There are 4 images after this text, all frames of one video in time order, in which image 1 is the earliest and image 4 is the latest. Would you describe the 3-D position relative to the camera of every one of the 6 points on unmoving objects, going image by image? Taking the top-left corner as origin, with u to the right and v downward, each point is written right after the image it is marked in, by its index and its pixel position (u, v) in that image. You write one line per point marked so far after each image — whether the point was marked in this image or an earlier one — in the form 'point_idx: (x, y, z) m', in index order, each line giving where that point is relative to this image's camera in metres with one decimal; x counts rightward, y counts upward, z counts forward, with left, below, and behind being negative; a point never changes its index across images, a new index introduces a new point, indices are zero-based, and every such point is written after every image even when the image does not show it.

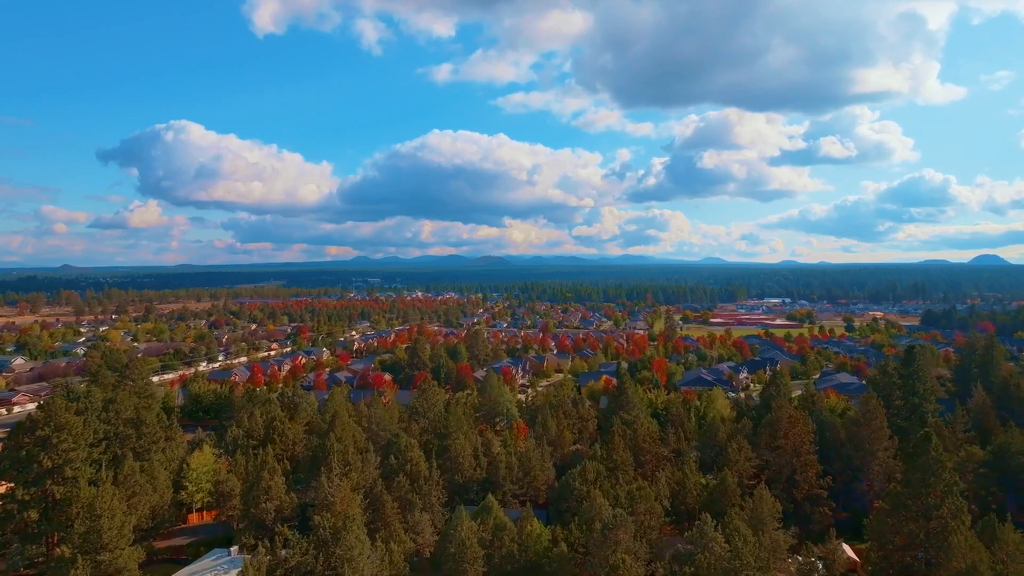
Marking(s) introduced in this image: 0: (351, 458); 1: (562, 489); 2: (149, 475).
0: (-3.2, -3.4, +16.1) m
1: (+1.0, -4.0, +15.9) m
2: (-7.0, -3.6, +15.5) m
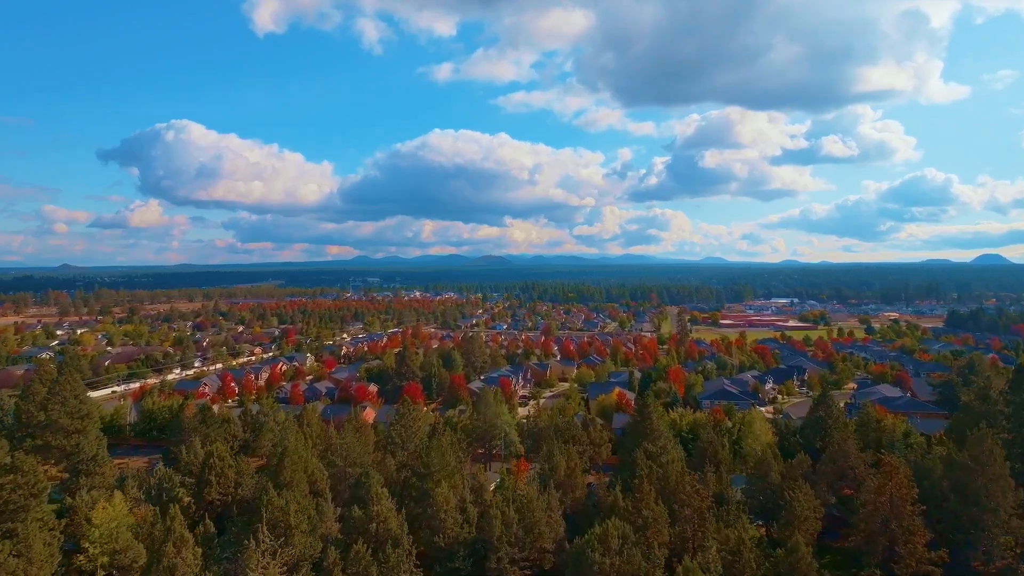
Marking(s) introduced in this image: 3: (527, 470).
0: (-3.3, -3.5, +12.1) m
1: (+1.0, -4.0, +11.9) m
2: (-7.0, -3.6, +11.5) m
3: (+0.3, -3.9, +17.5) m
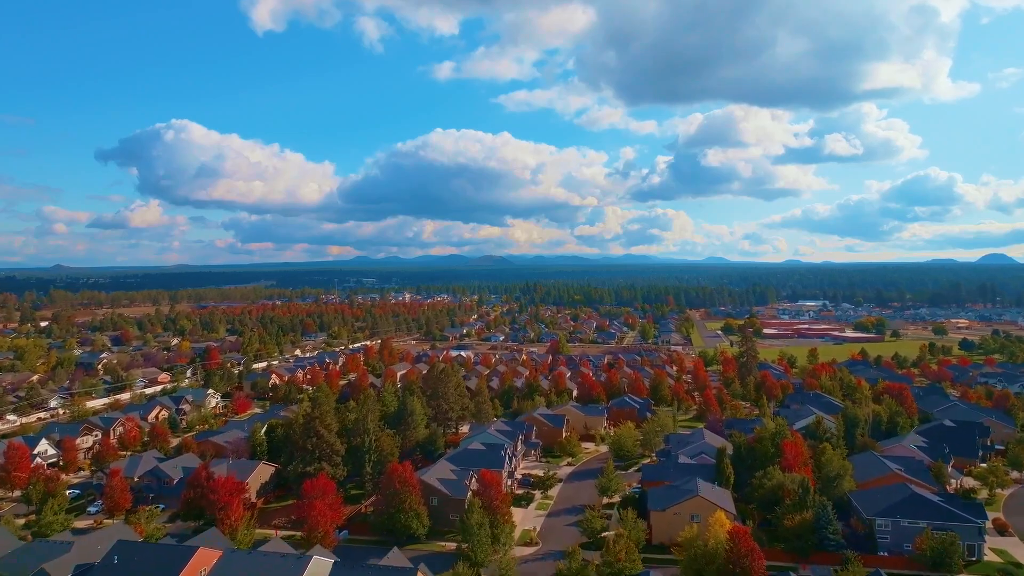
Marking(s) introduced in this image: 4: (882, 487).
0: (-3.5, -3.7, -2.7) m
1: (+0.7, -4.2, -2.9) m
2: (-7.3, -3.9, -3.3) m
3: (+0.1, -4.1, +2.7) m
4: (+7.8, -4.2, +16.9) m
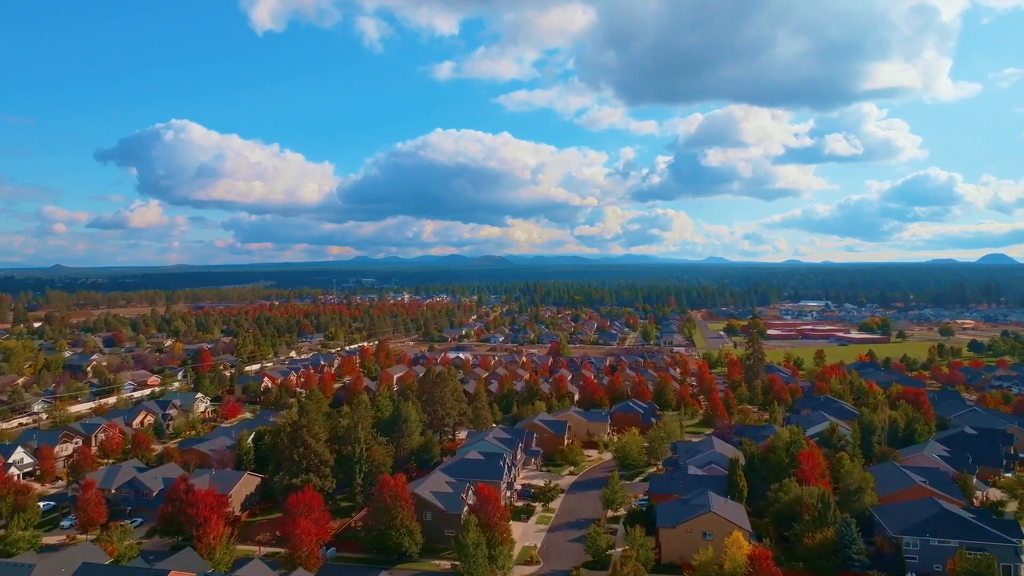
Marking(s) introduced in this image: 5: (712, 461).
0: (-3.5, -3.7, -3.8) m
1: (+0.7, -4.3, -4.0) m
2: (-7.3, -3.9, -4.4) m
3: (+0.1, -4.2, +1.6) m
4: (+7.8, -4.2, +15.8) m
5: (+4.8, -4.1, +19.3) m
